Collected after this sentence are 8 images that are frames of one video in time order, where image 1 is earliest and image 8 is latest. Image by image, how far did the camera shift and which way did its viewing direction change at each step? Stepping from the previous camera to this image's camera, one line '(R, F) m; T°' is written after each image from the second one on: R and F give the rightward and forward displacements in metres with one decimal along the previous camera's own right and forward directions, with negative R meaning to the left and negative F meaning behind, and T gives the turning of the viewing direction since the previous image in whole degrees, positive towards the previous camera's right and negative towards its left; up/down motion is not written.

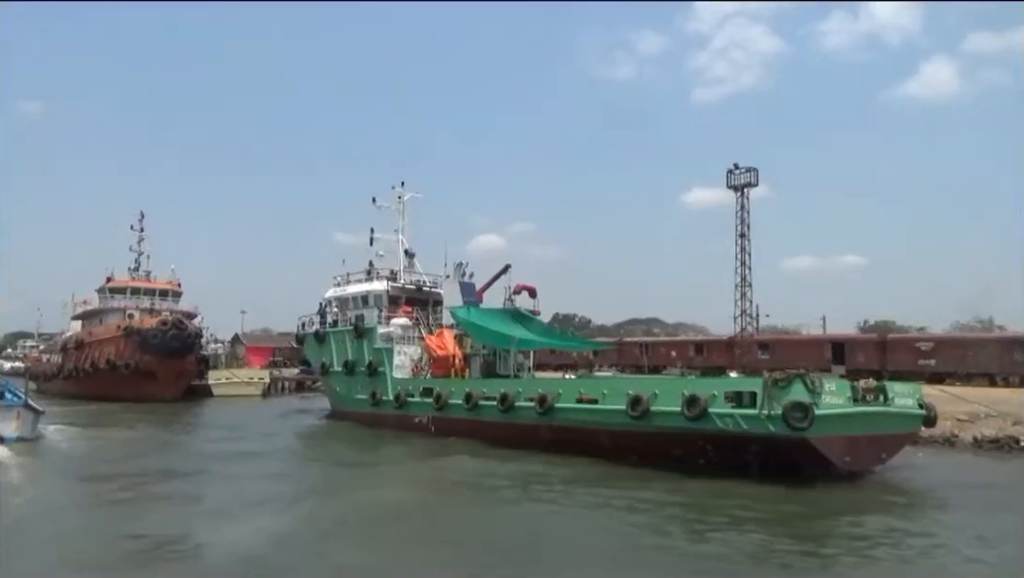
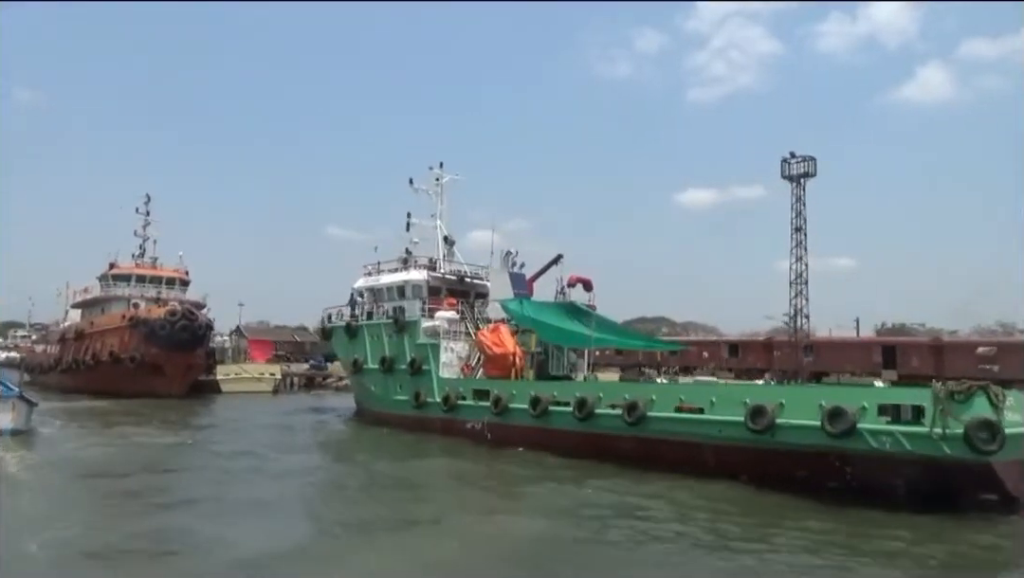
(-1.4, +1.8) m; +1°
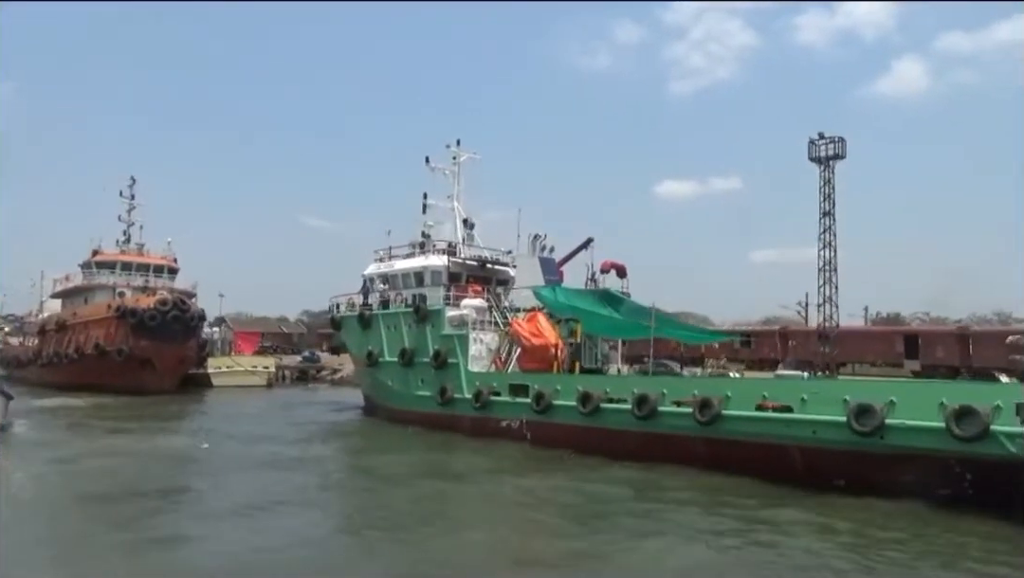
(-1.0, +1.3) m; +2°
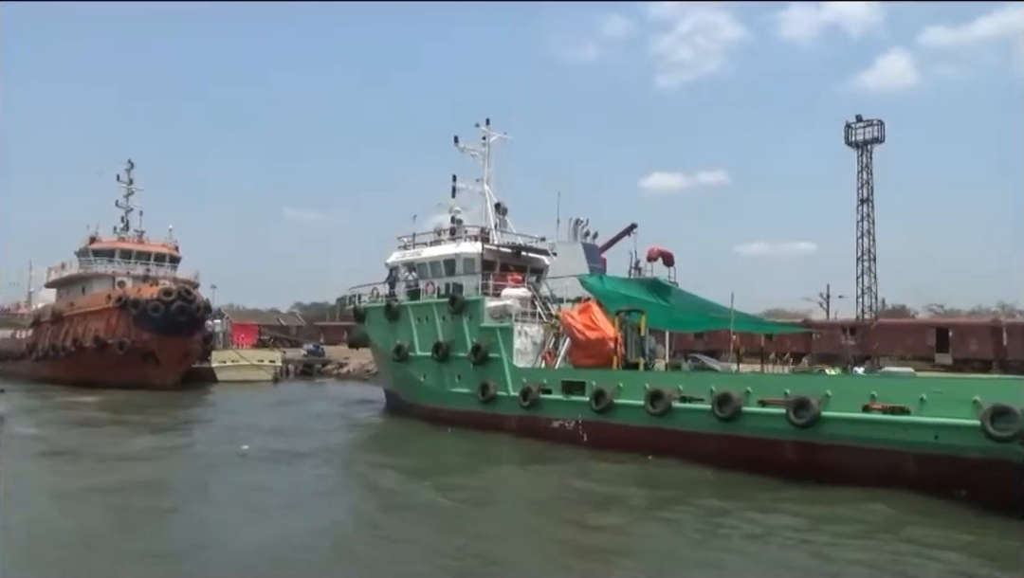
(-1.0, +1.1) m; +1°
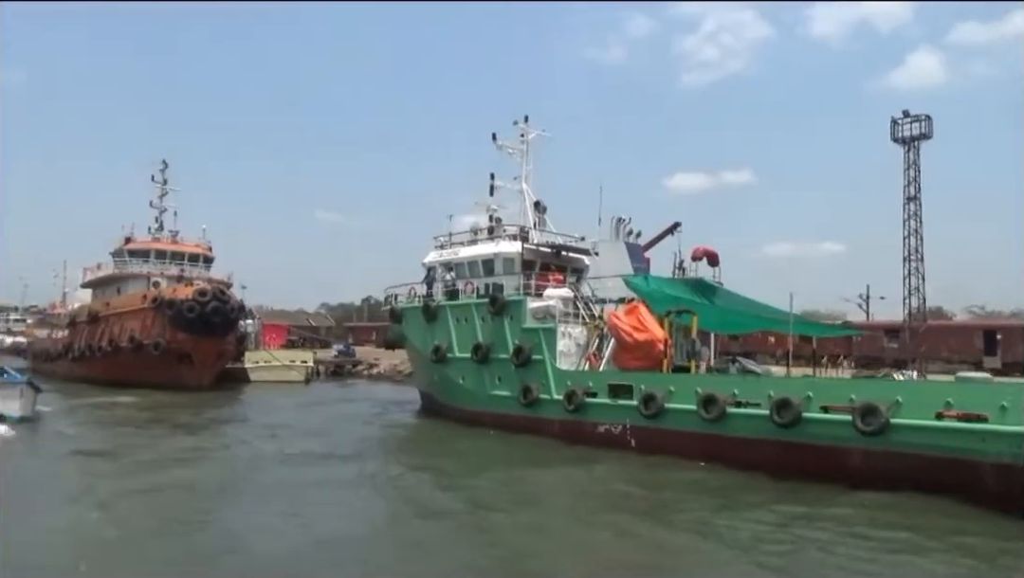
(-0.3, +0.3) m; -2°
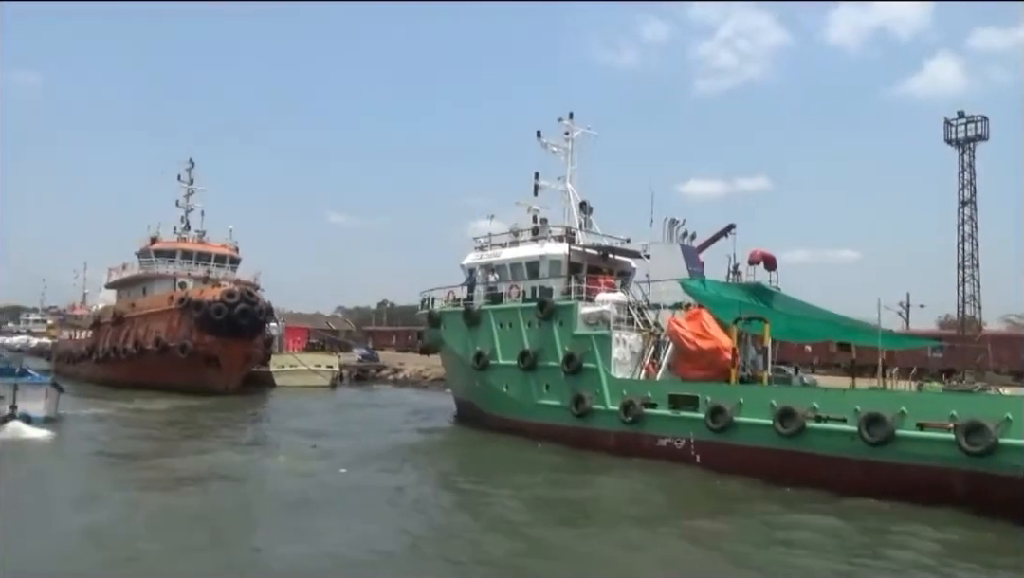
(-0.6, +0.7) m; -1°
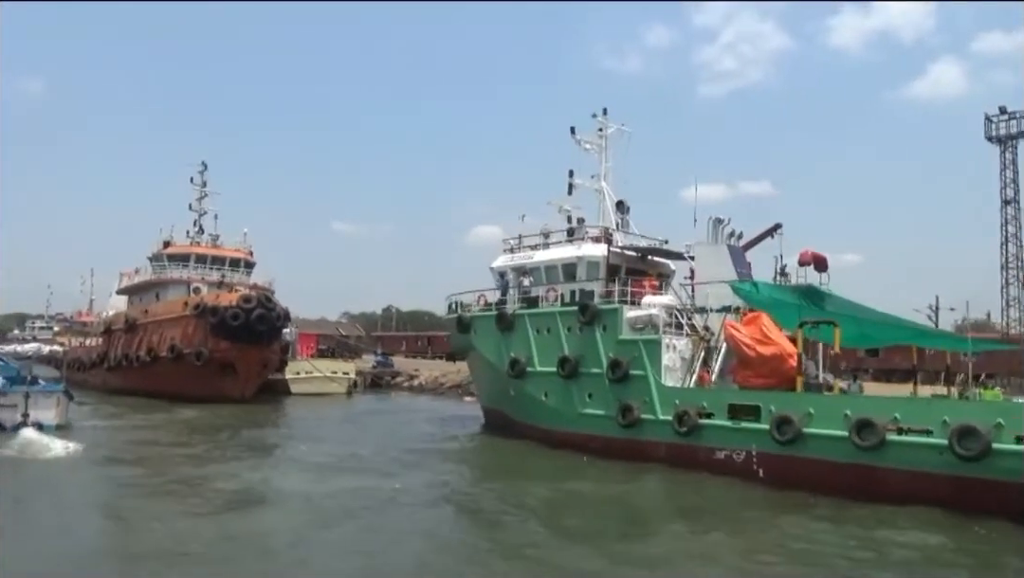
(-0.6, +0.7) m; 0°
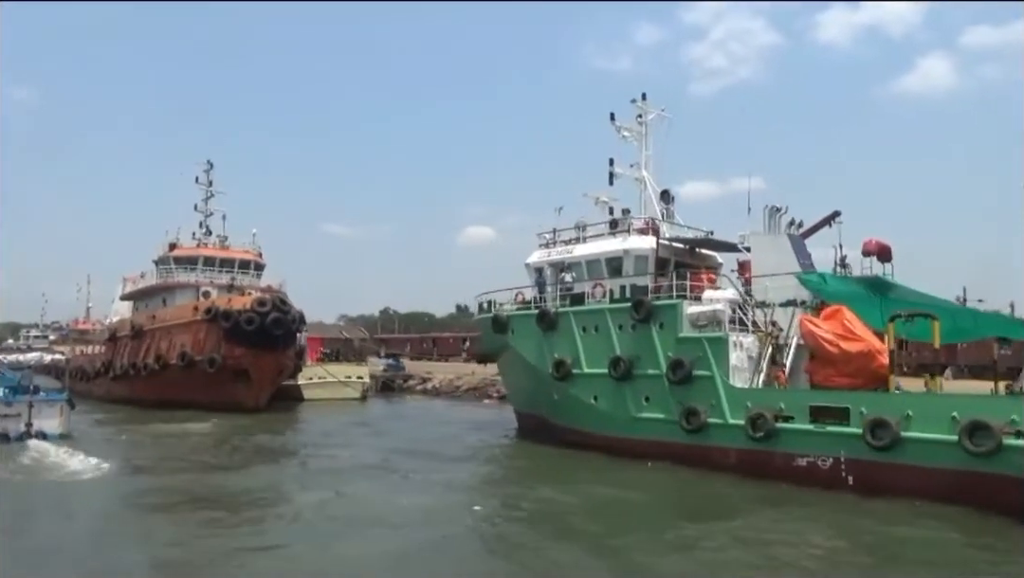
(-0.8, +0.9) m; 0°
